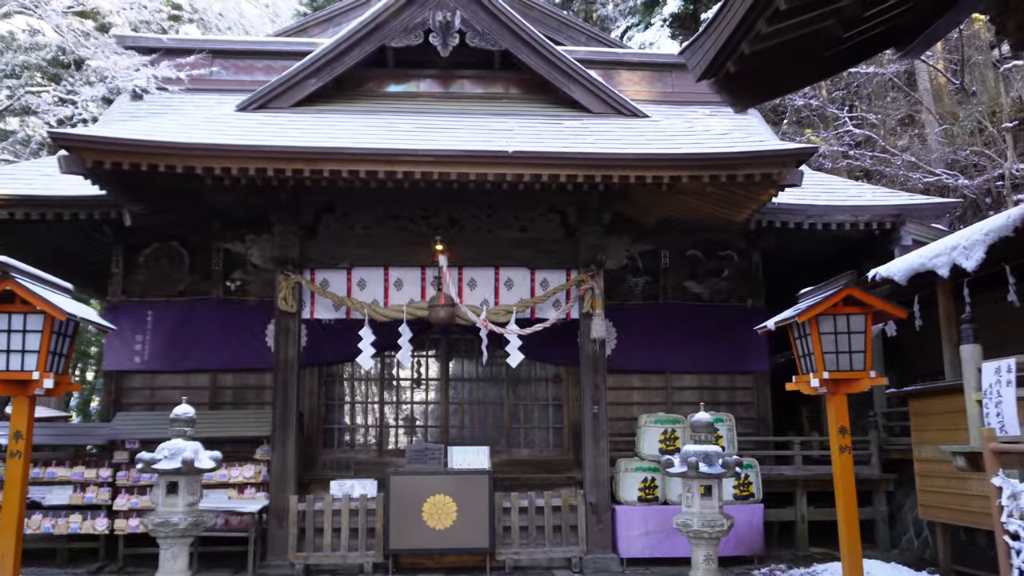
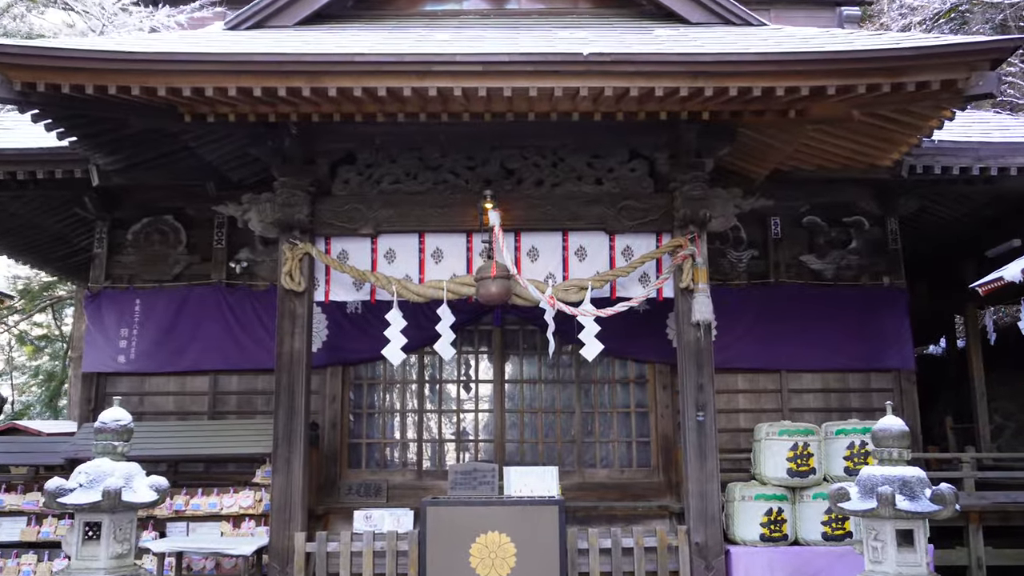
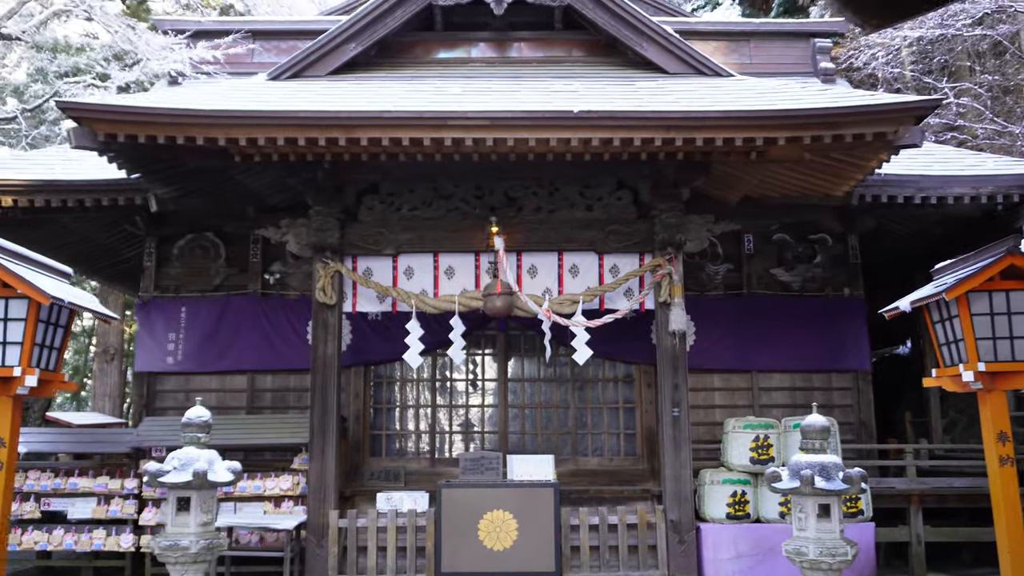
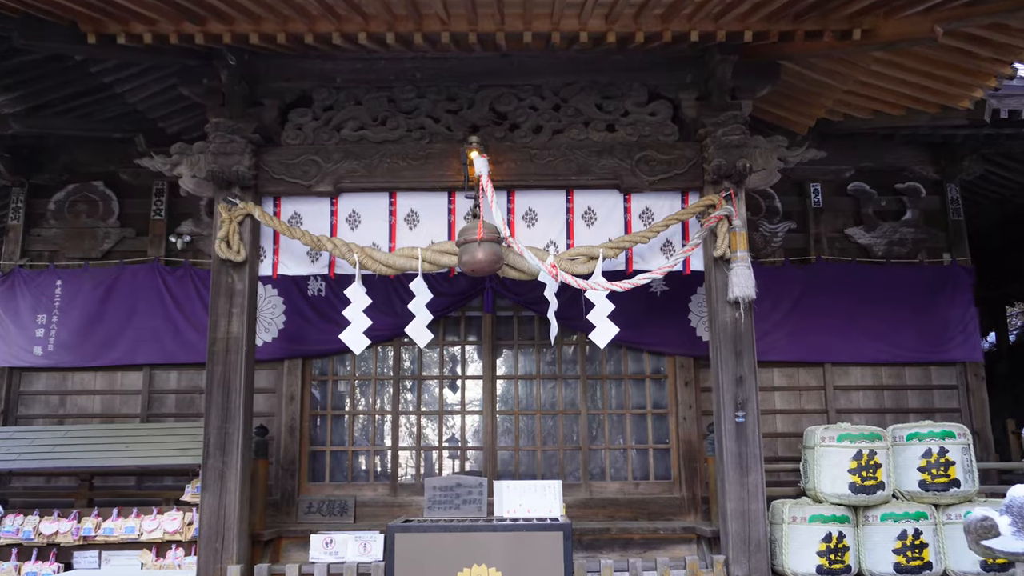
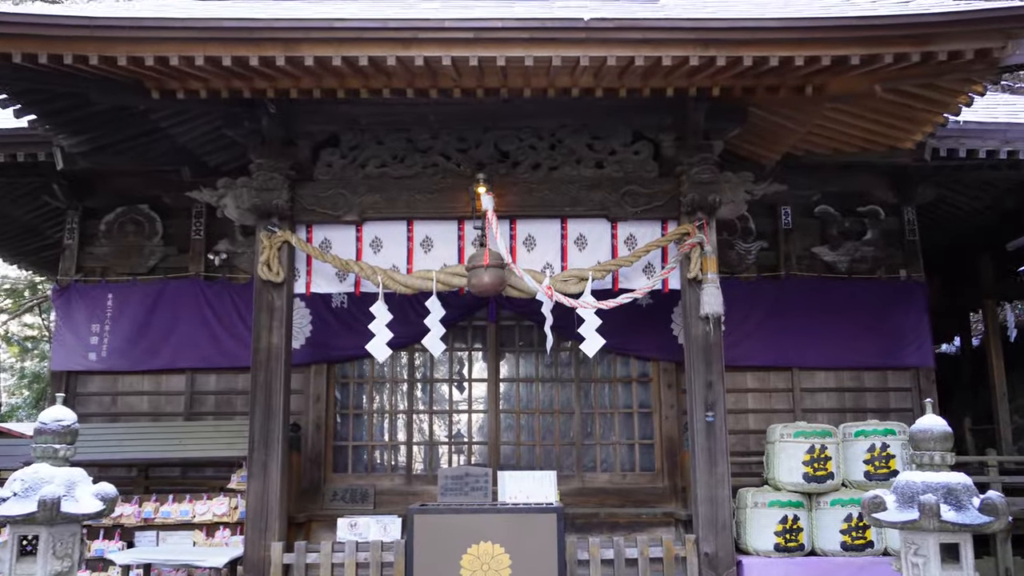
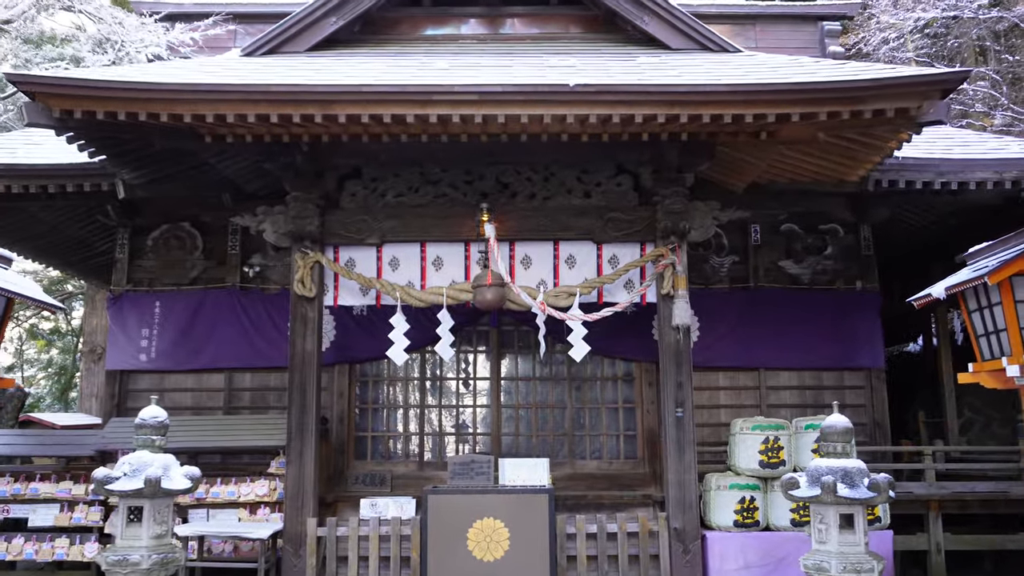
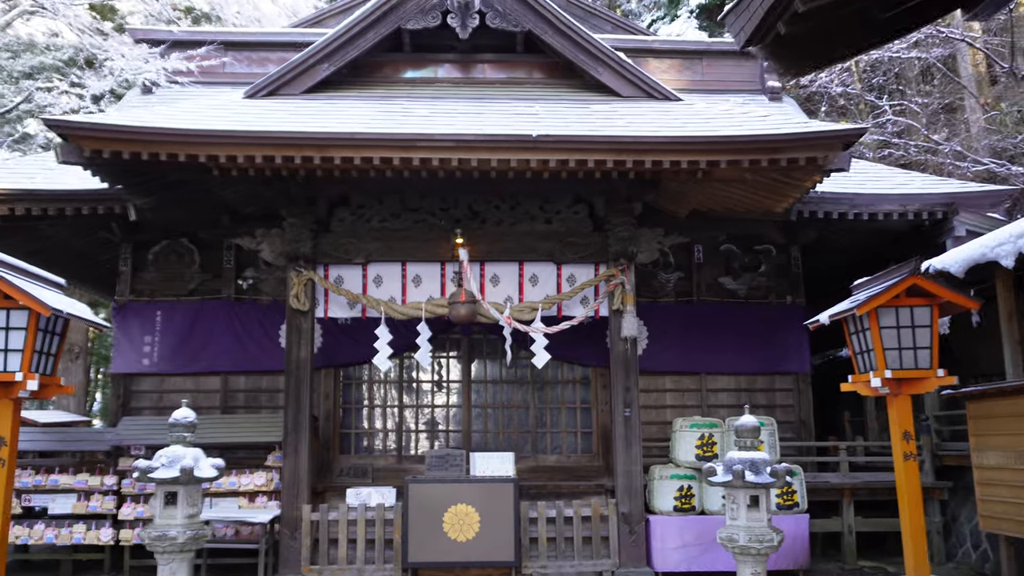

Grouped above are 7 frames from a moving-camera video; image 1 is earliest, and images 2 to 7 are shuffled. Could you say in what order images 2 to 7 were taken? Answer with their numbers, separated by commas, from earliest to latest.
7, 3, 6, 2, 5, 4
